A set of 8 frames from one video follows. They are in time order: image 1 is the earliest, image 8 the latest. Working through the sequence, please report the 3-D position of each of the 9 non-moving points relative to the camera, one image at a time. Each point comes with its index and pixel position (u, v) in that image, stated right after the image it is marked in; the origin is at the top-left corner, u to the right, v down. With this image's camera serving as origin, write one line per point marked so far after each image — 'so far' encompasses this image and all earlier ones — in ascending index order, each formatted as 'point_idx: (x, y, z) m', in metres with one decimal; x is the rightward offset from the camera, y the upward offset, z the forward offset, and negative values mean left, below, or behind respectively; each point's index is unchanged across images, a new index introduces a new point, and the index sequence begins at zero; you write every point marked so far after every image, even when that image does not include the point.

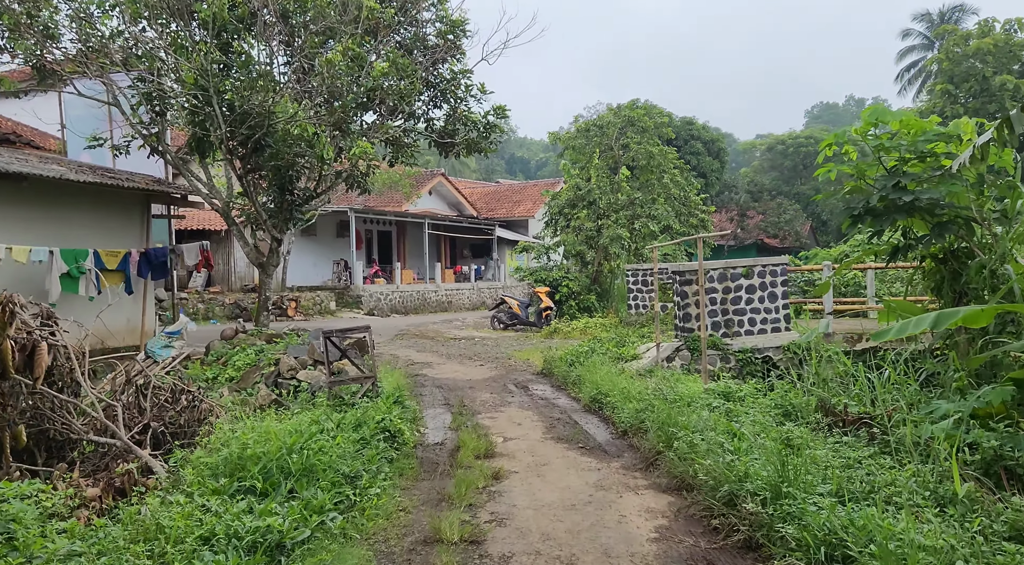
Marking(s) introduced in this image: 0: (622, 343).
0: (+1.9, -1.0, +11.0) m
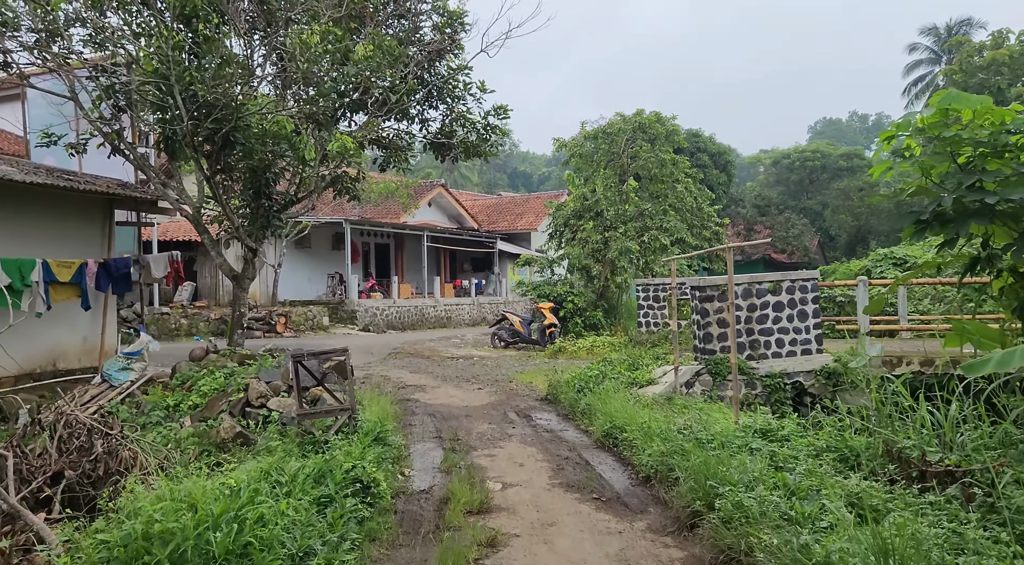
0: (+1.9, -1.3, +10.0) m
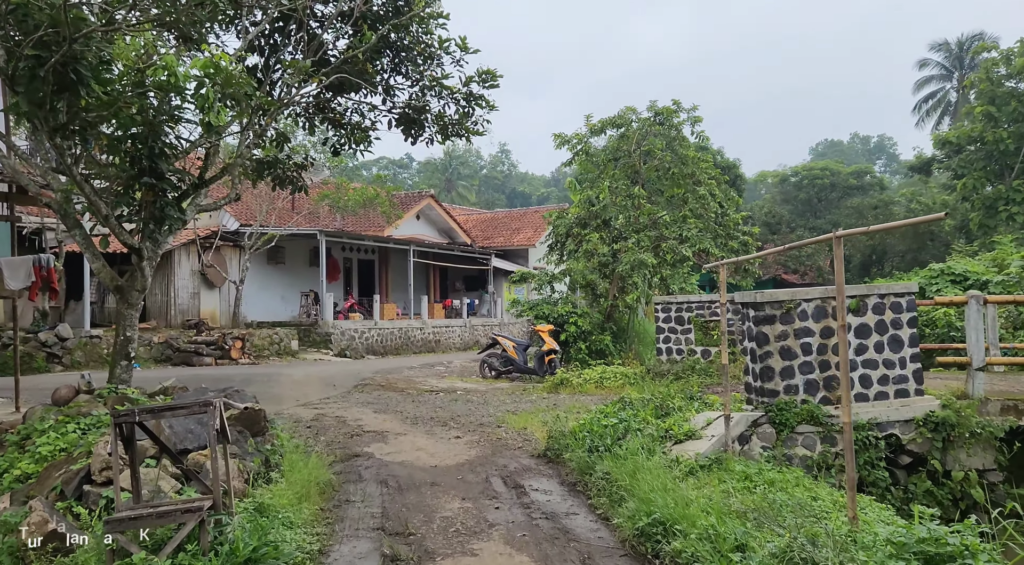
0: (+1.8, -1.5, +7.5) m
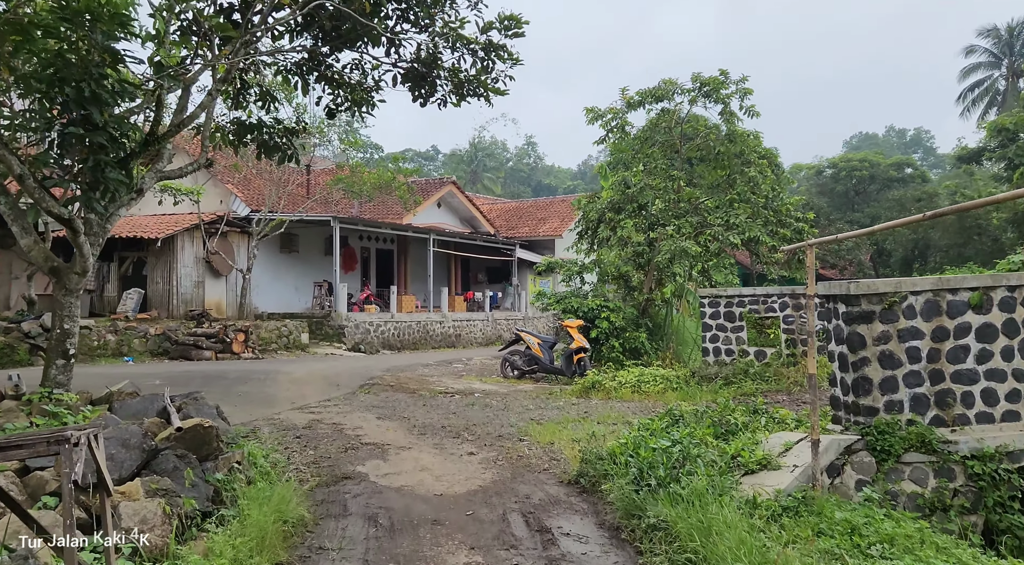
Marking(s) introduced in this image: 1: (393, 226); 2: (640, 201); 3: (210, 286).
0: (+2.0, -1.3, +6.1) m
1: (-3.6, +1.7, +19.7) m
2: (+2.7, +1.7, +13.8) m
3: (-7.4, -0.1, +16.0) m
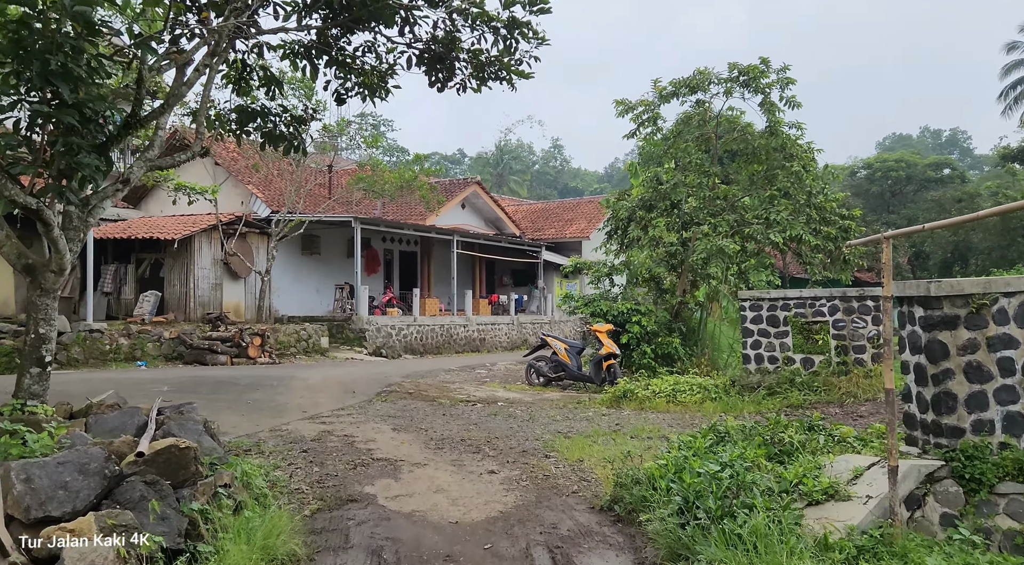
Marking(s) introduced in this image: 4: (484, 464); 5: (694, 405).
0: (+2.2, -1.3, +5.3) m
1: (-2.8, +1.6, +19.2) m
2: (+3.2, +1.7, +13.1) m
3: (-6.8, -0.1, +15.7) m
4: (-0.3, -1.8, +6.4) m
5: (+2.5, -1.7, +9.1) m
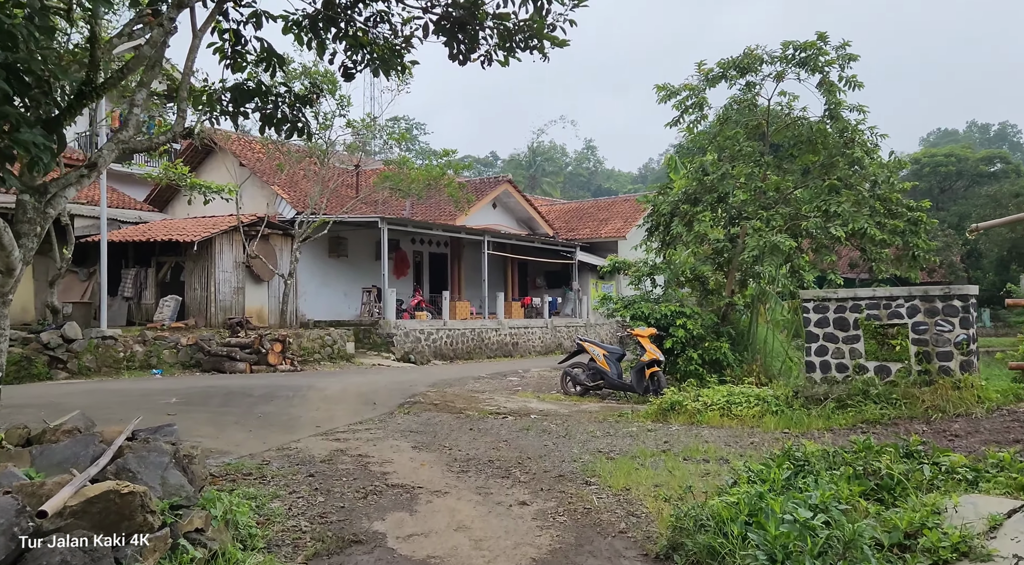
0: (+2.4, -1.3, +4.3) m
1: (-1.9, +1.6, +18.4) m
2: (+3.8, +1.7, +12.0) m
3: (-6.0, -0.2, +15.1) m
4: (0.0, -1.8, +5.5) m
5: (+2.9, -1.7, +8.0) m
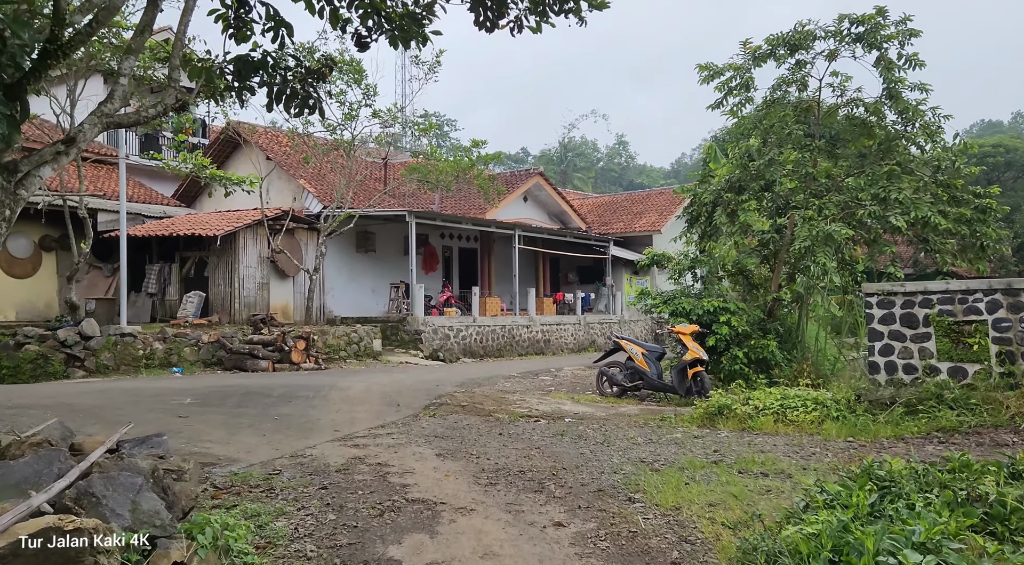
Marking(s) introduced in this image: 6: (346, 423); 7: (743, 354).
0: (+2.6, -1.2, +3.6) m
1: (-1.0, +1.7, +17.9) m
2: (+4.3, +1.8, +11.2) m
3: (-5.3, -0.1, +14.7) m
4: (+0.3, -1.7, +4.9) m
5: (+3.3, -1.6, +7.3) m
6: (-1.9, -1.6, +7.6) m
7: (+3.7, -1.1, +10.5) m
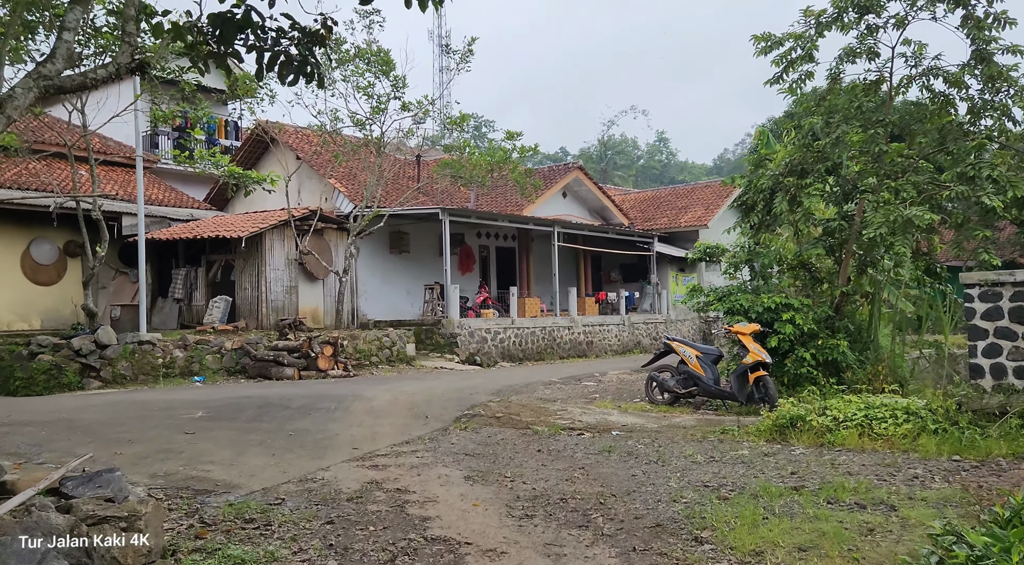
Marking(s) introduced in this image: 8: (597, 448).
0: (+2.8, -1.1, +2.5) m
1: (-0.1, +1.7, +17.0) m
2: (+4.9, +1.9, +10.0) m
3: (-4.5, -0.2, +14.1) m
4: (+0.5, -1.7, +4.0) m
5: (+3.7, -1.5, +6.1) m
6: (-1.5, -1.6, +6.8) m
7: (+4.3, -1.0, +9.4) m
8: (+0.9, -1.7, +6.6) m
